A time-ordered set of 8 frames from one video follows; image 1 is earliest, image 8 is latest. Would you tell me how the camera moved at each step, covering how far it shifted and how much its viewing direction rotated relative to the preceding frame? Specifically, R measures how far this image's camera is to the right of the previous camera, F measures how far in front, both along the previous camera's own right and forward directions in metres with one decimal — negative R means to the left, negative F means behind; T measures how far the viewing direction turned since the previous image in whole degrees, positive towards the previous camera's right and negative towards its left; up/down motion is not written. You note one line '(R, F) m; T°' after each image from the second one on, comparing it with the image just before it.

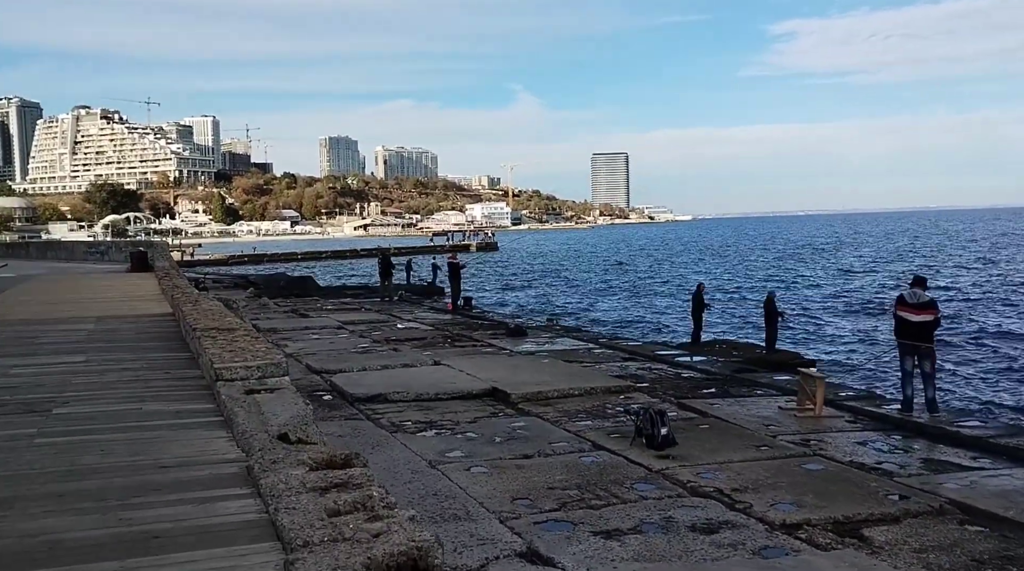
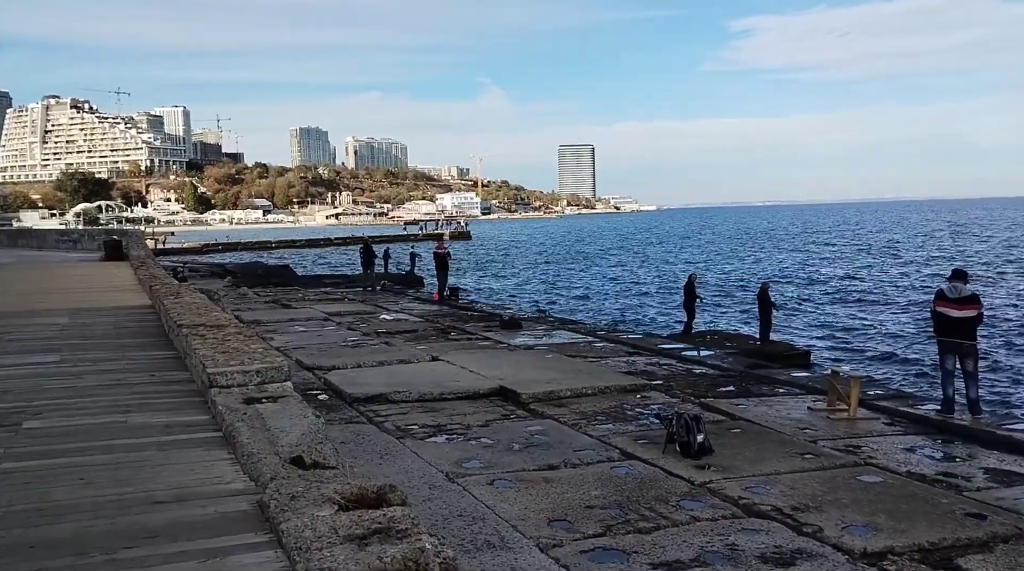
(-0.3, +0.7) m; +2°
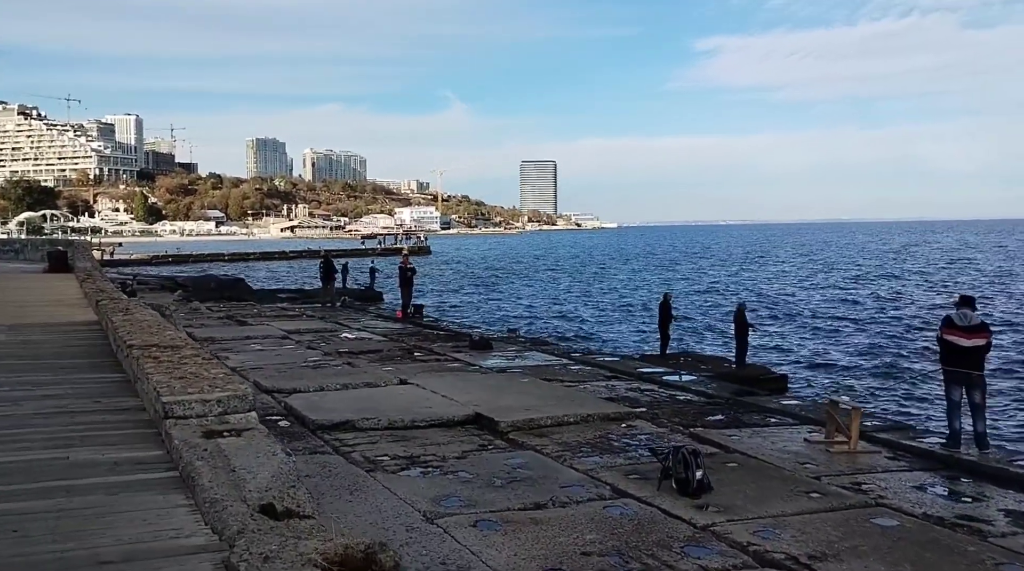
(-0.2, +0.5) m; +3°
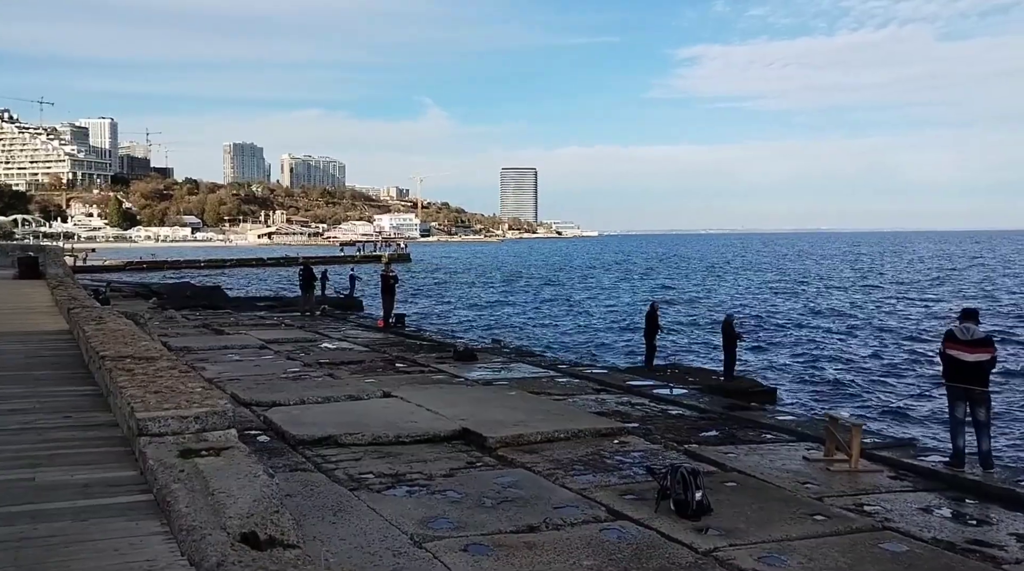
(-0.1, +0.3) m; +1°
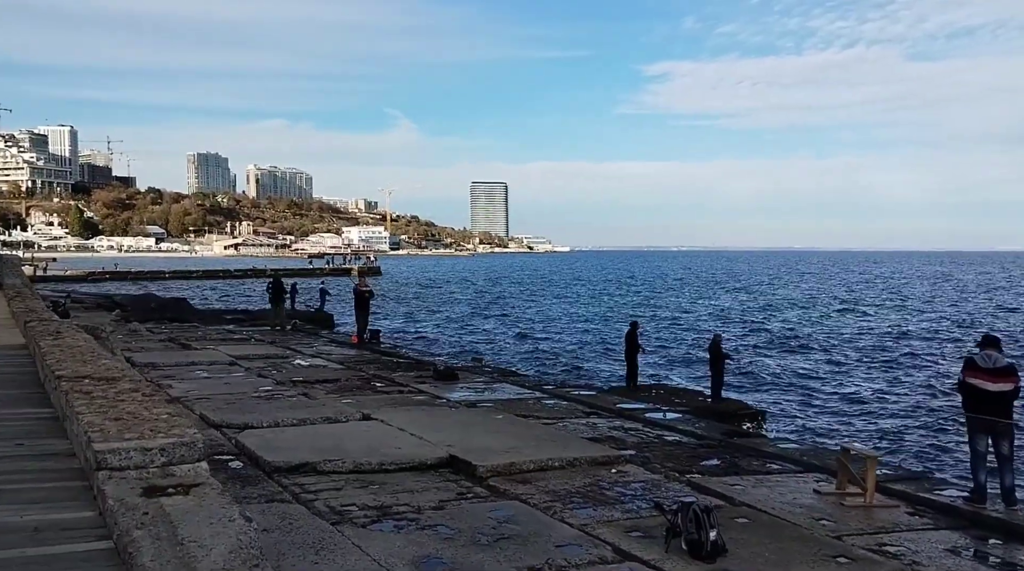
(-0.2, +0.5) m; +2°
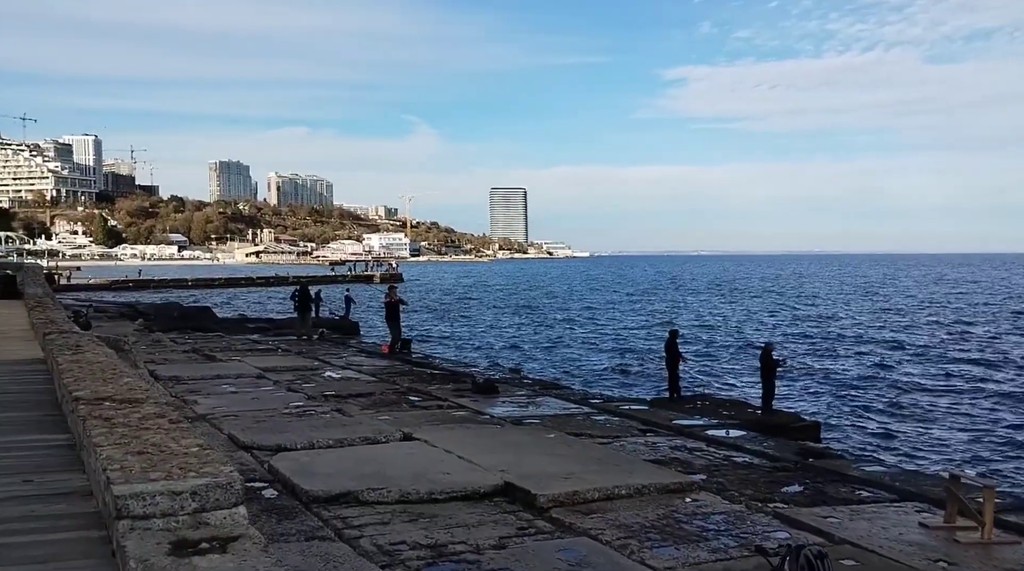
(-0.3, +0.7) m; -1°
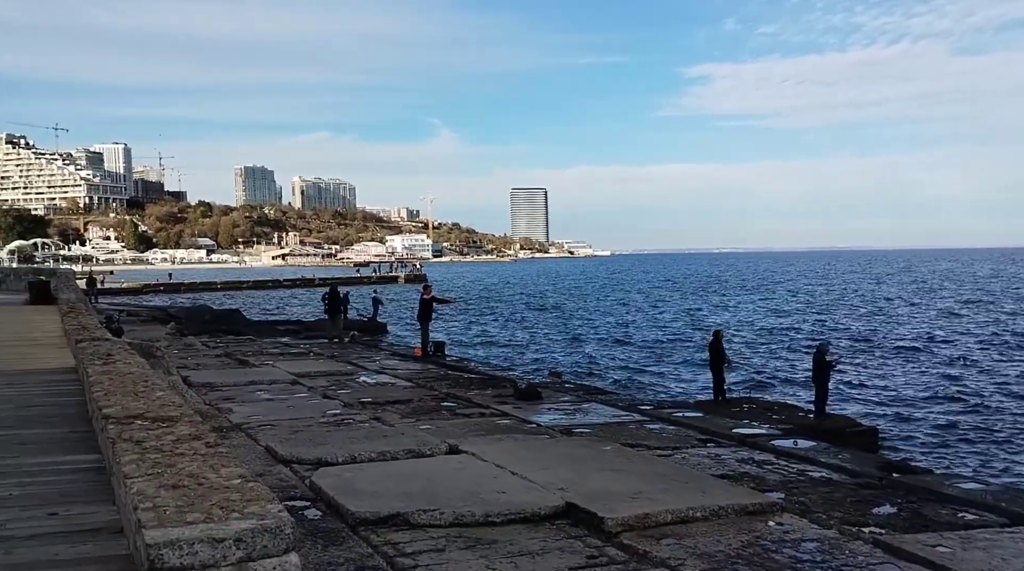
(-0.3, +0.6) m; -1°
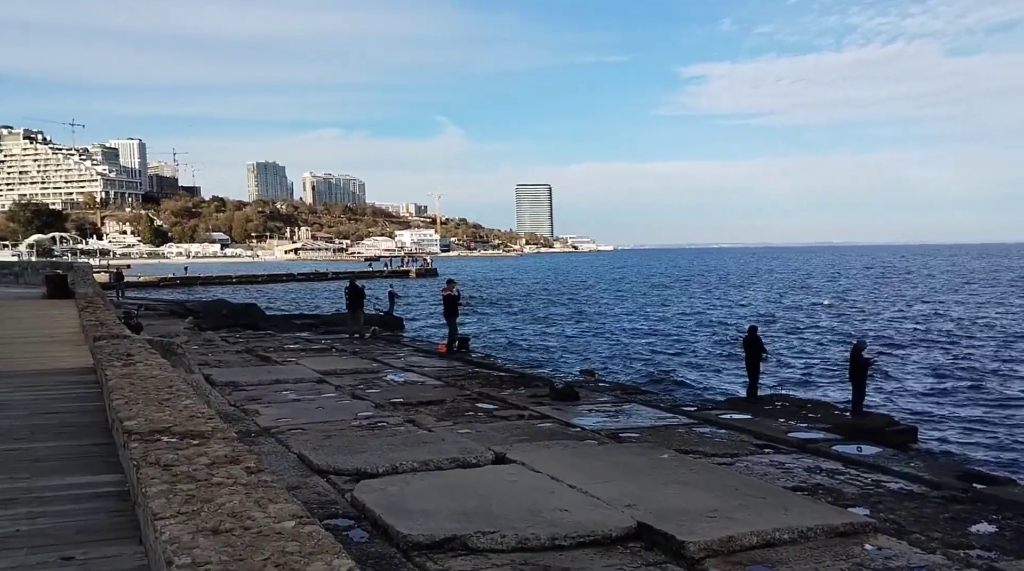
(-0.4, +0.6) m; -1°
